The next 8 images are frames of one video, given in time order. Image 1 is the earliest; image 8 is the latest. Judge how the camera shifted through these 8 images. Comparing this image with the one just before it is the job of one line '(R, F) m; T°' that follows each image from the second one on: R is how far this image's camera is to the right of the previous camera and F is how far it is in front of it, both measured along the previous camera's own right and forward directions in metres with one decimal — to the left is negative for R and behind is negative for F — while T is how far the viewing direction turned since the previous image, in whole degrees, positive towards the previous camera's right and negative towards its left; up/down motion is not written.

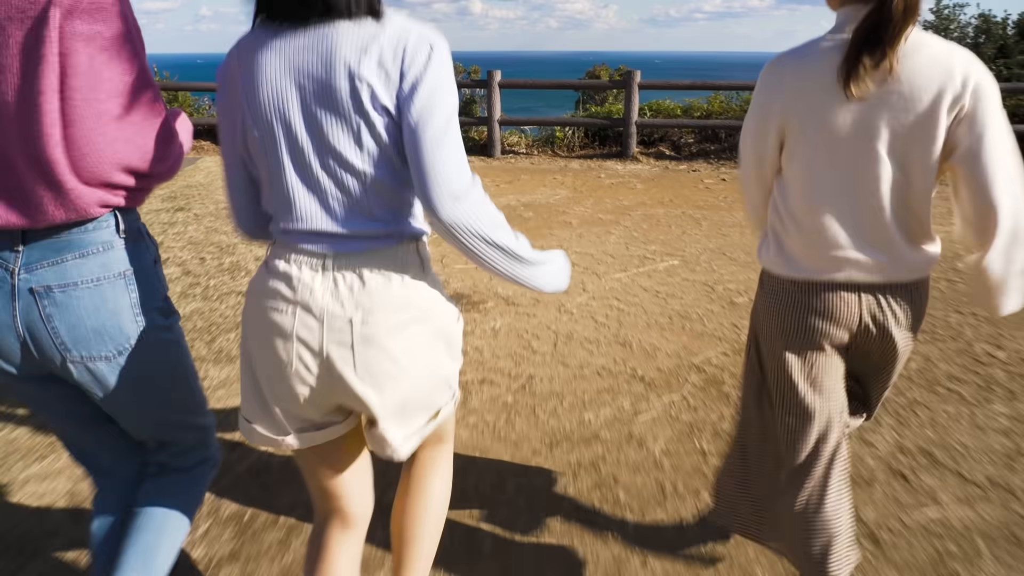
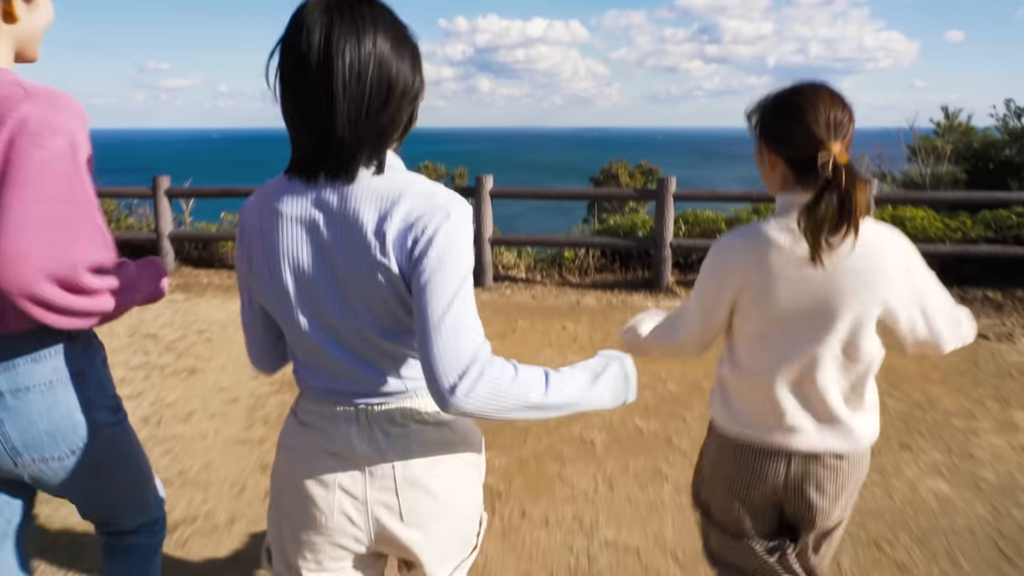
(+0.1, +1.1) m; -1°
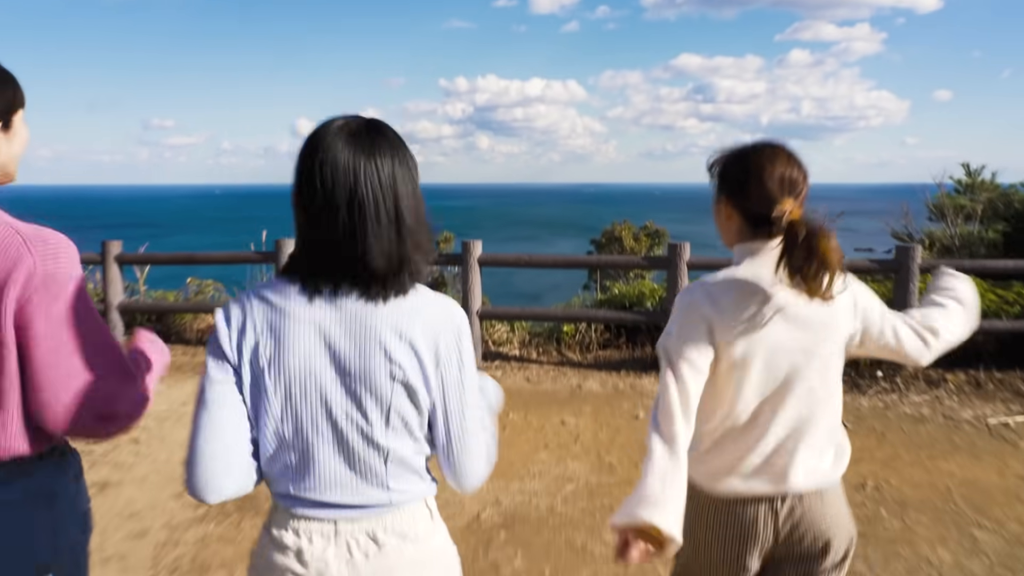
(0.0, +0.4) m; 0°
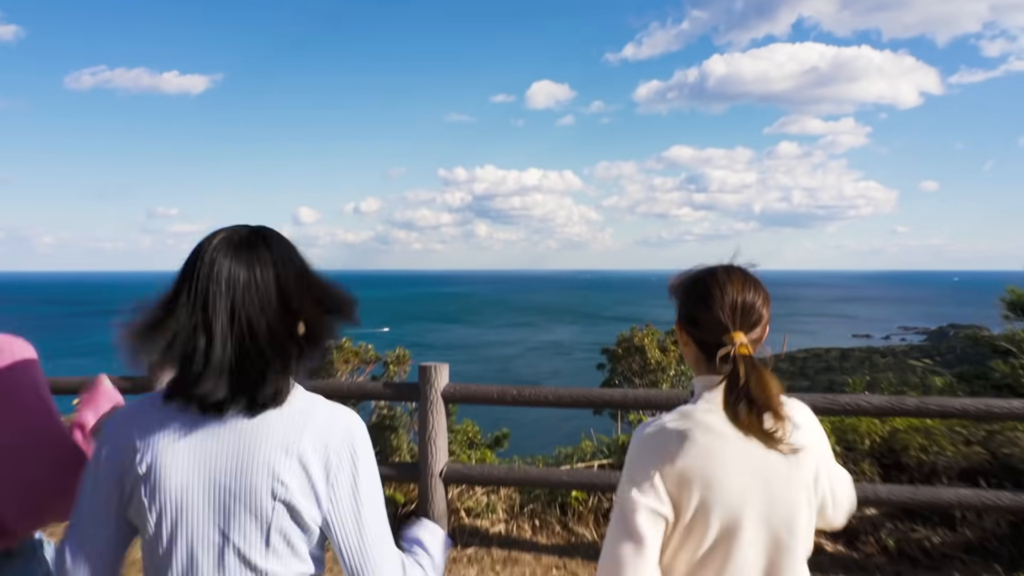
(0.0, +0.9) m; 0°
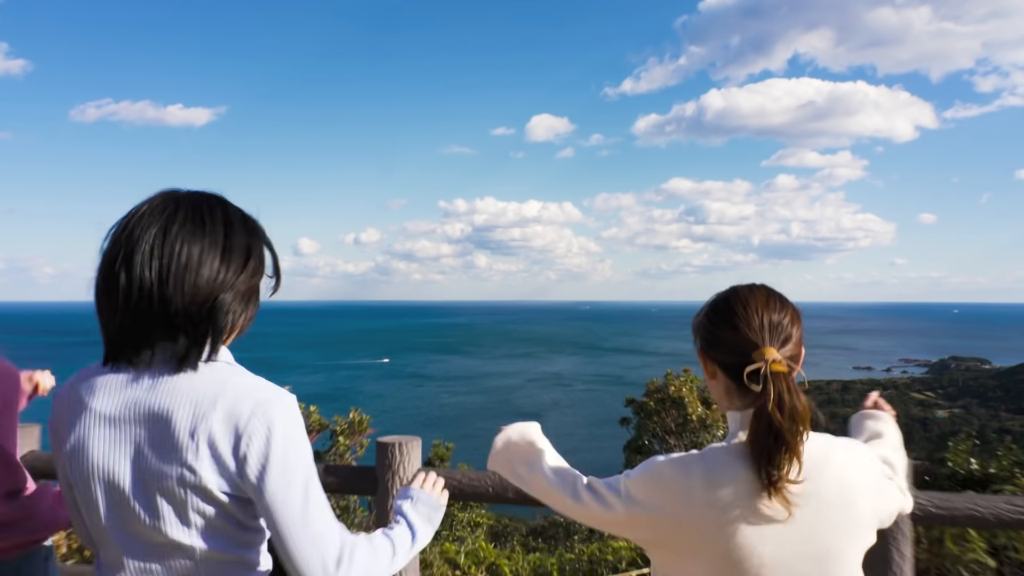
(0.0, +0.4) m; 0°
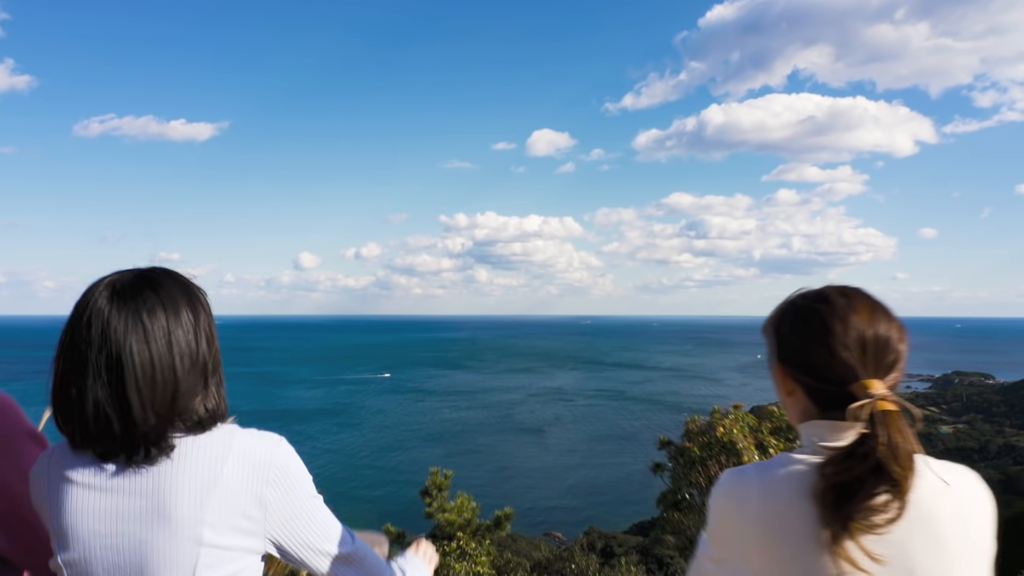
(-0.1, +0.2) m; 0°
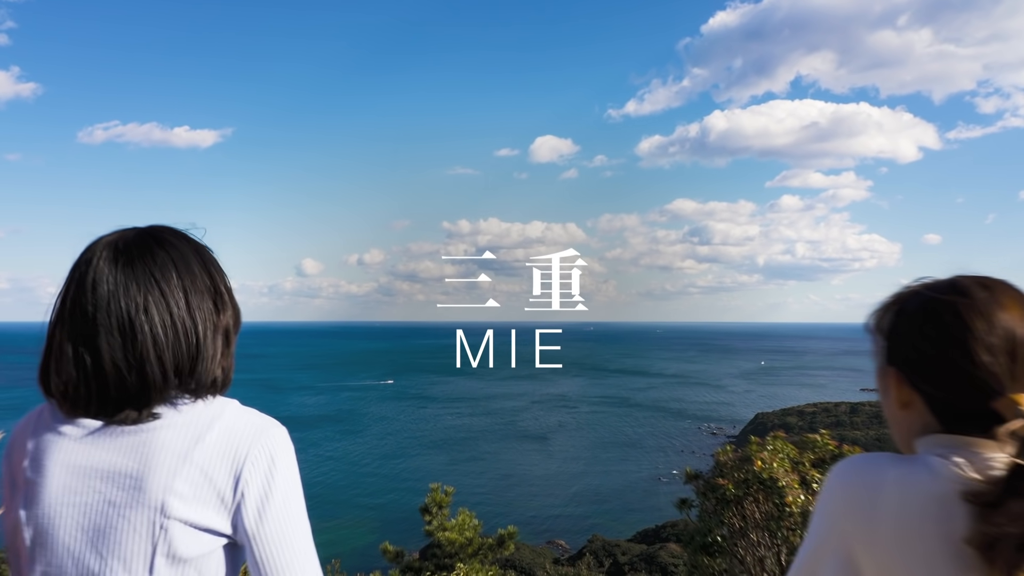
(0.0, +0.2) m; 0°
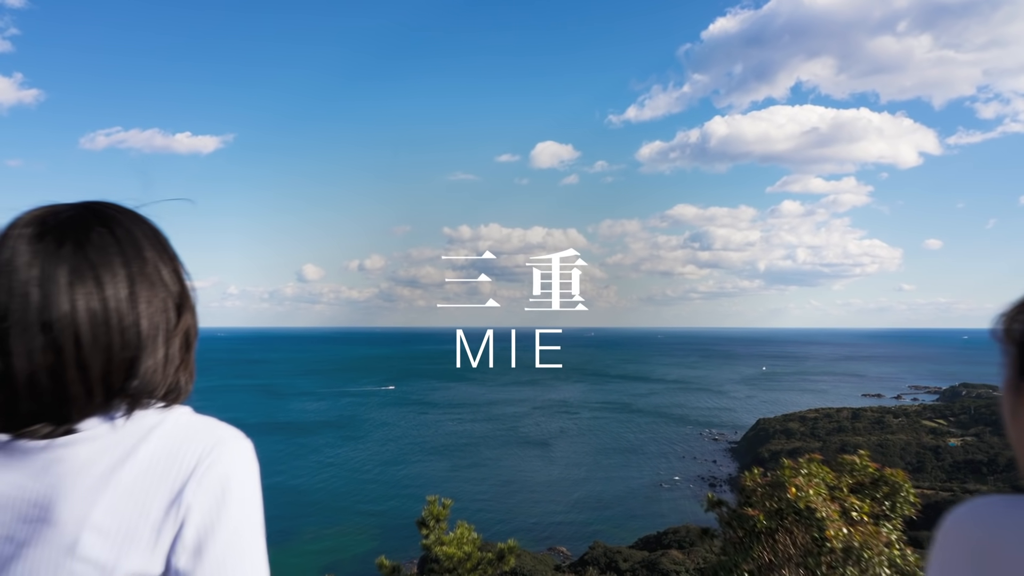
(0.0, +0.1) m; 0°
